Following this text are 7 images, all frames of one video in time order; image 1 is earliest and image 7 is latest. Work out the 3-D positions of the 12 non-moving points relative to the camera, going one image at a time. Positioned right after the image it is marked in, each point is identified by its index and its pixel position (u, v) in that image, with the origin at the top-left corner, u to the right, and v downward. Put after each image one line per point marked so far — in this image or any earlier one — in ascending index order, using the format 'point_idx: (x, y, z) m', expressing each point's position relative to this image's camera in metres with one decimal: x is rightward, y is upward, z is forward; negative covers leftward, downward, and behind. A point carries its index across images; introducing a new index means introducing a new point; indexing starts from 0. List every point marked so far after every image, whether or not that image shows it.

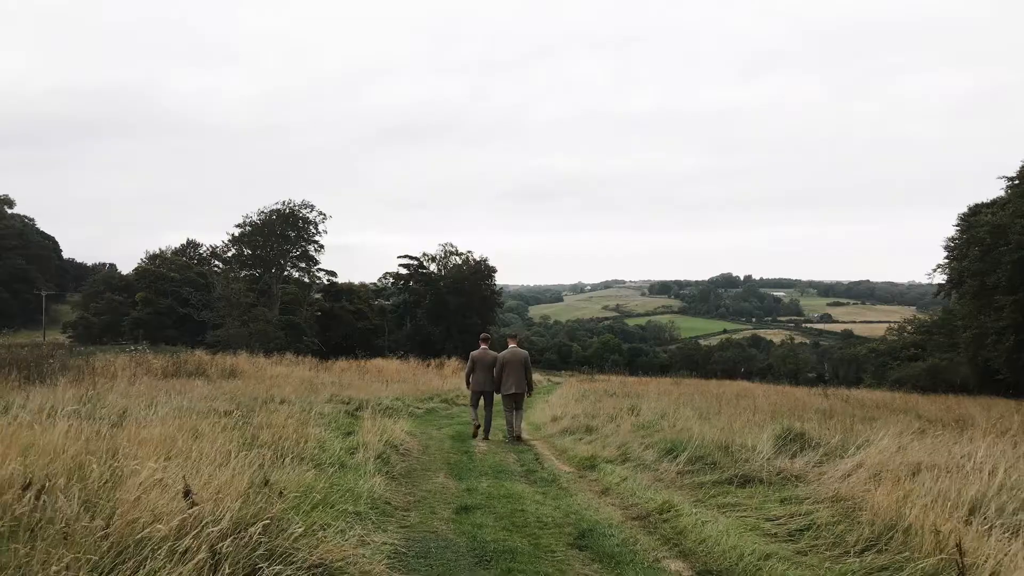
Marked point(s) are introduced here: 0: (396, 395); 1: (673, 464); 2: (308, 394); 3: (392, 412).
0: (-3.1, -2.8, +13.8) m
1: (+1.6, -1.8, +5.2) m
2: (-4.7, -2.5, +11.8) m
3: (-2.4, -2.6, +10.3) m
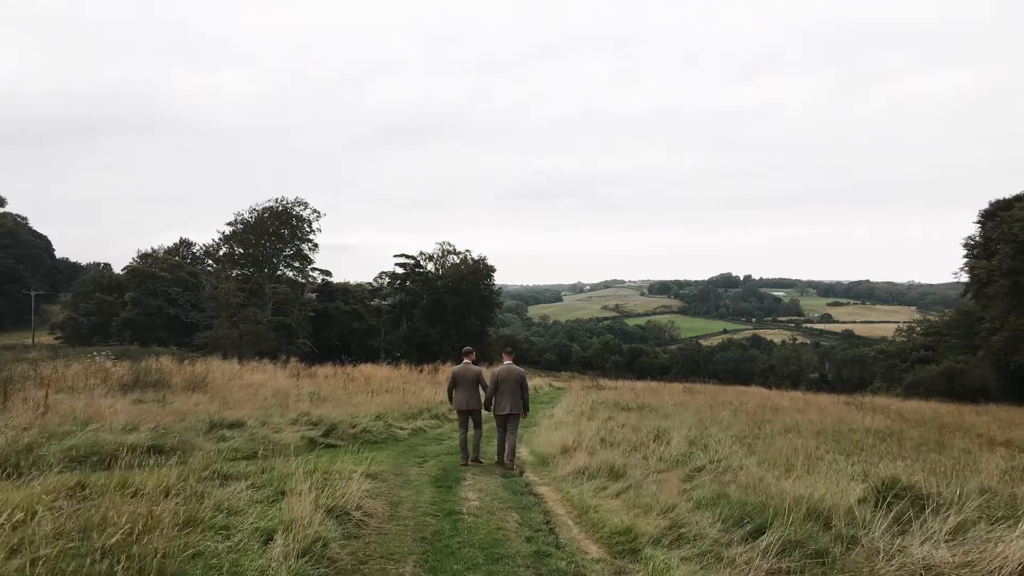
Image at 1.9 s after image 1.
0: (-3.1, -2.8, +12.0) m
1: (+1.6, -1.8, +3.4) m
2: (-4.7, -2.5, +10.0) m
3: (-2.4, -2.6, +8.5) m
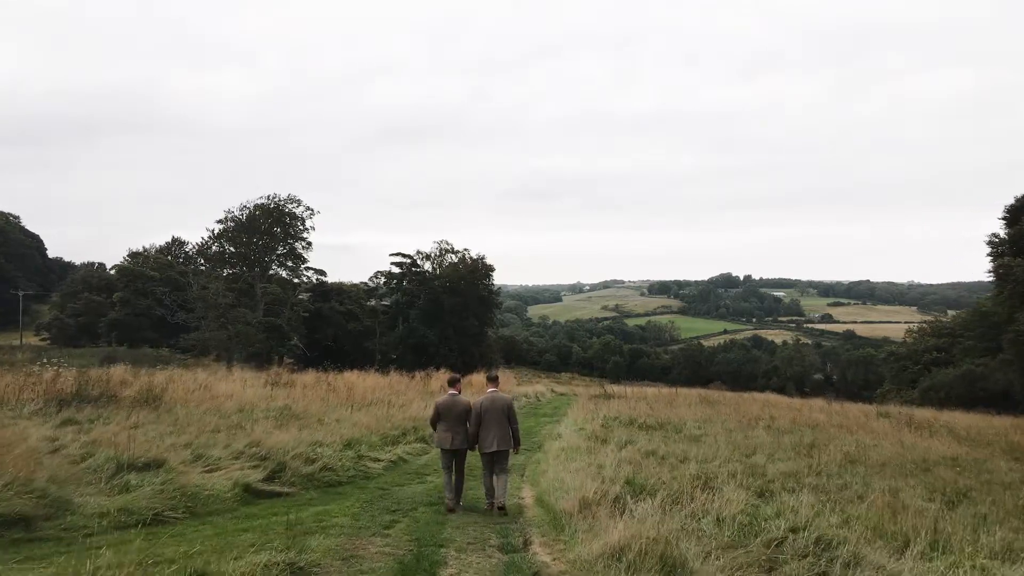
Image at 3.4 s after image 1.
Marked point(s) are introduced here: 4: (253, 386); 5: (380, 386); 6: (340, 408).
0: (-3.1, -2.8, +10.1) m
1: (+1.6, -1.8, +1.5) m
2: (-4.7, -2.5, +8.1) m
3: (-2.4, -2.5, +6.5) m
4: (-8.8, -3.3, +17.6) m
5: (-4.6, -3.4, +18.1) m
6: (-4.5, -3.2, +13.8) m
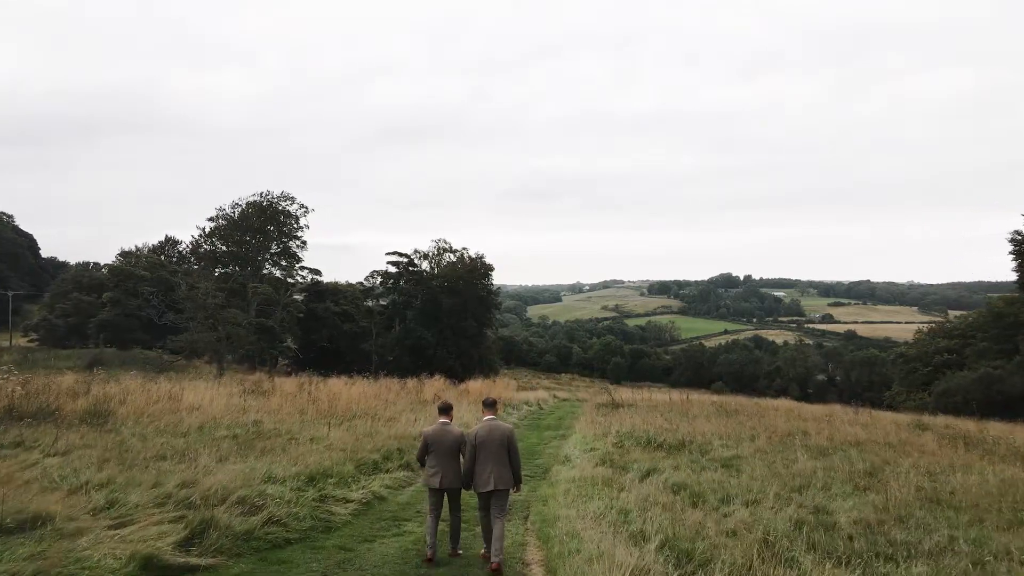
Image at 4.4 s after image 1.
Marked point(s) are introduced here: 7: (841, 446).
0: (-3.1, -2.8, +8.4) m
1: (+1.6, -1.7, -0.2) m
2: (-4.7, -2.4, +6.4) m
3: (-2.4, -2.5, +4.8) m
4: (-8.8, -3.3, +15.9) m
5: (-4.6, -3.4, +16.4) m
6: (-4.5, -3.2, +12.2) m
7: (+7.4, -3.5, +11.7) m
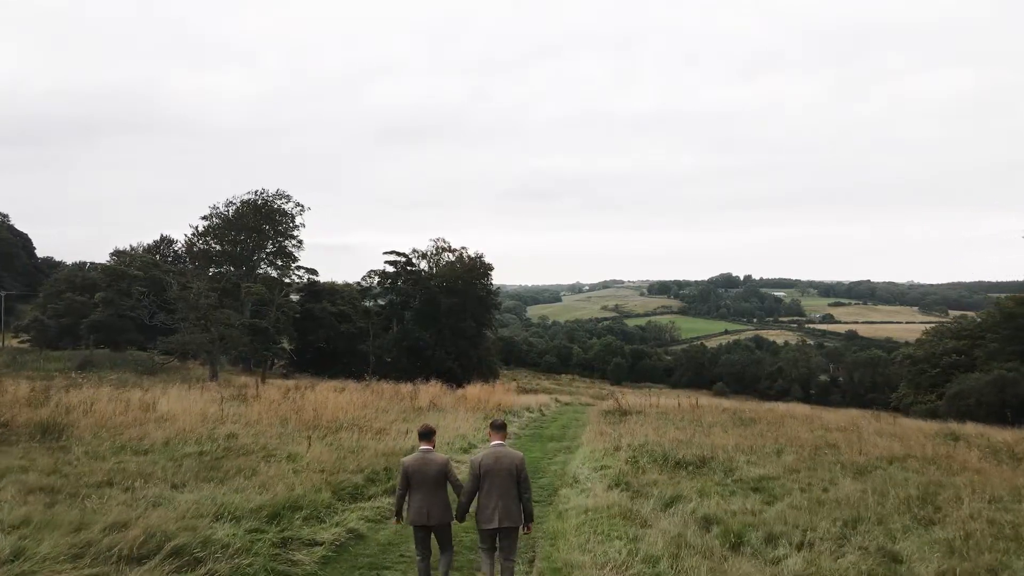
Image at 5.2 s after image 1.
0: (-3.1, -2.8, +7.2) m
1: (+1.7, -1.7, -1.4) m
2: (-4.6, -2.4, +5.2) m
3: (-2.3, -2.5, +3.7) m
4: (-8.7, -3.3, +14.8) m
5: (-4.6, -3.4, +15.3) m
6: (-4.5, -3.2, +11.0) m
7: (+7.4, -3.5, +10.5) m
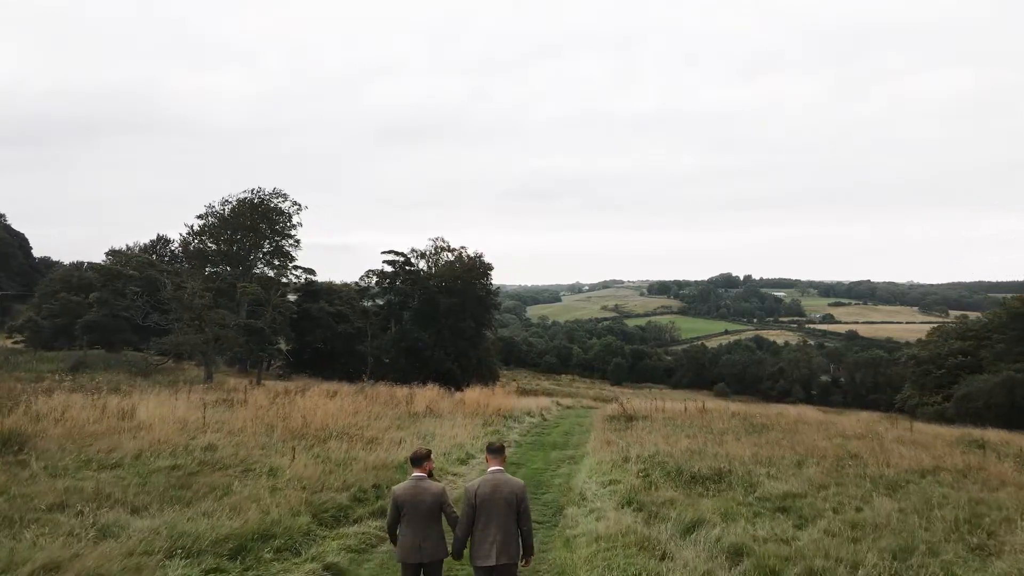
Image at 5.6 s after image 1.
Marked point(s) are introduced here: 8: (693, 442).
0: (-3.1, -2.8, +6.4) m
1: (+1.7, -1.7, -2.2) m
2: (-4.6, -2.4, +4.4) m
3: (-2.3, -2.5, +2.9) m
4: (-8.7, -3.3, +14.0) m
5: (-4.6, -3.4, +14.5) m
6: (-4.5, -3.2, +10.2) m
7: (+7.4, -3.5, +9.7) m
8: (+4.4, -3.8, +12.9) m
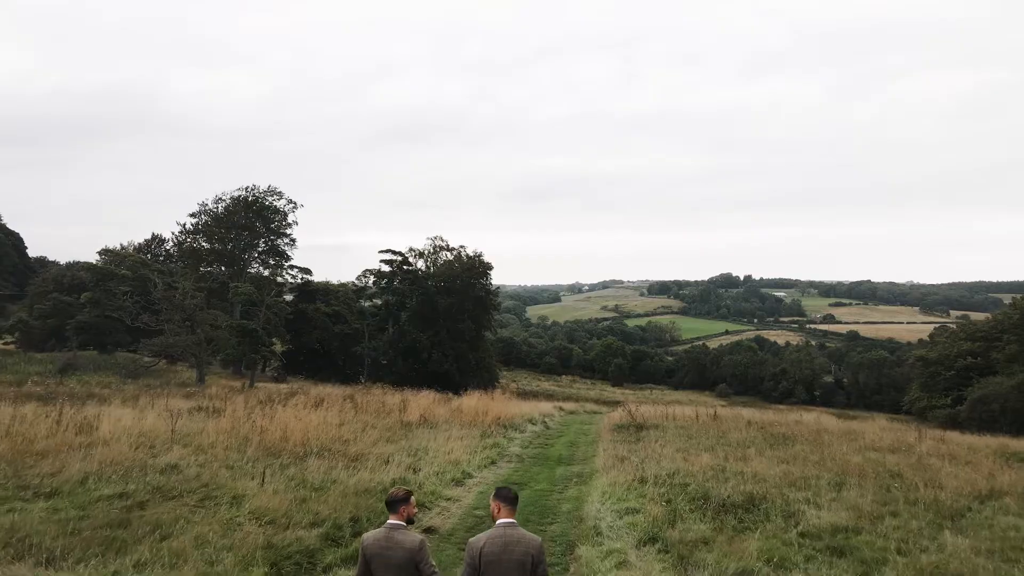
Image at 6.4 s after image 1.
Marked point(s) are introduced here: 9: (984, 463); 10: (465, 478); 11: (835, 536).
0: (-3.0, -2.8, +5.2) m
1: (+1.7, -1.7, -3.4) m
2: (-4.6, -2.4, +3.2) m
3: (-2.3, -2.5, +1.6) m
4: (-8.7, -3.3, +12.7) m
5: (-4.5, -3.4, +13.2) m
6: (-4.4, -3.2, +9.0) m
7: (+7.4, -3.5, +8.5) m
8: (+4.5, -3.8, +11.7) m
9: (+11.2, -4.1, +12.4) m
10: (-0.9, -3.7, +10.3) m
11: (+4.3, -3.2, +6.9) m
